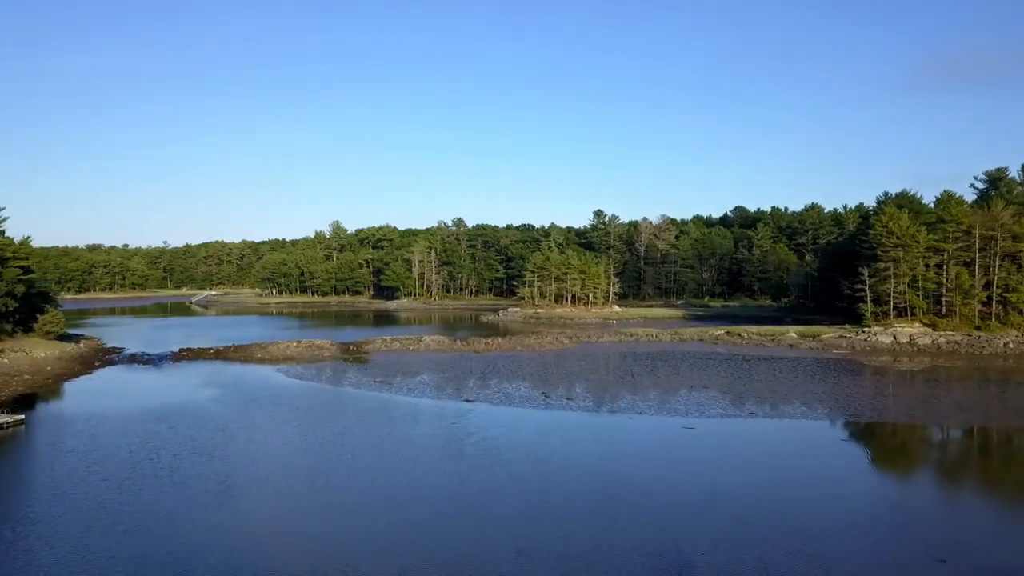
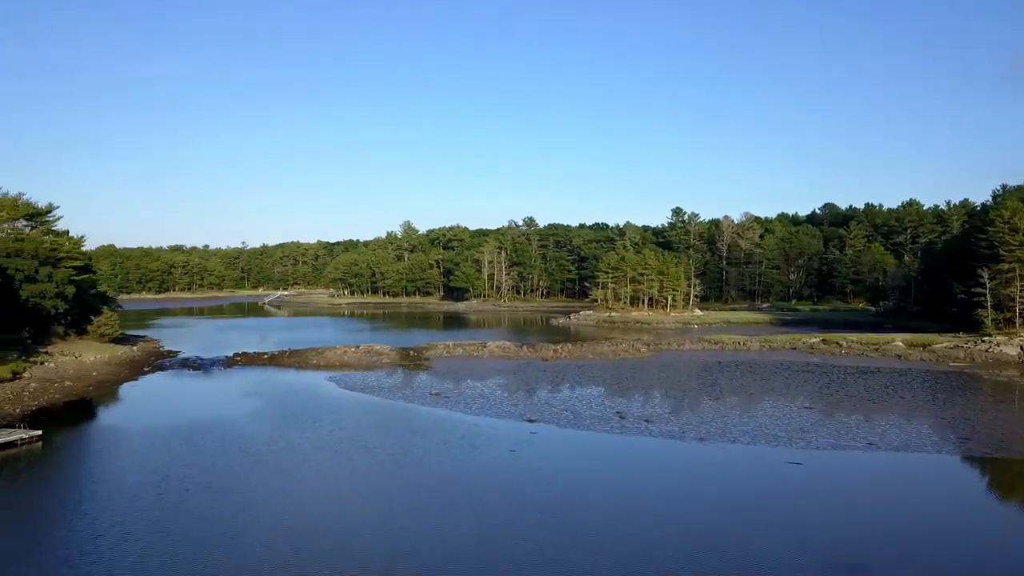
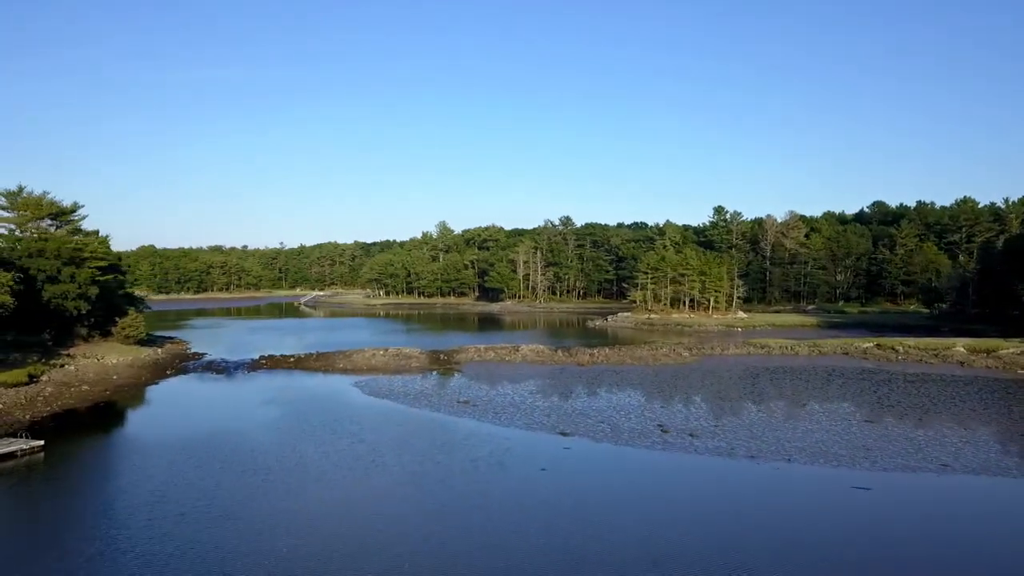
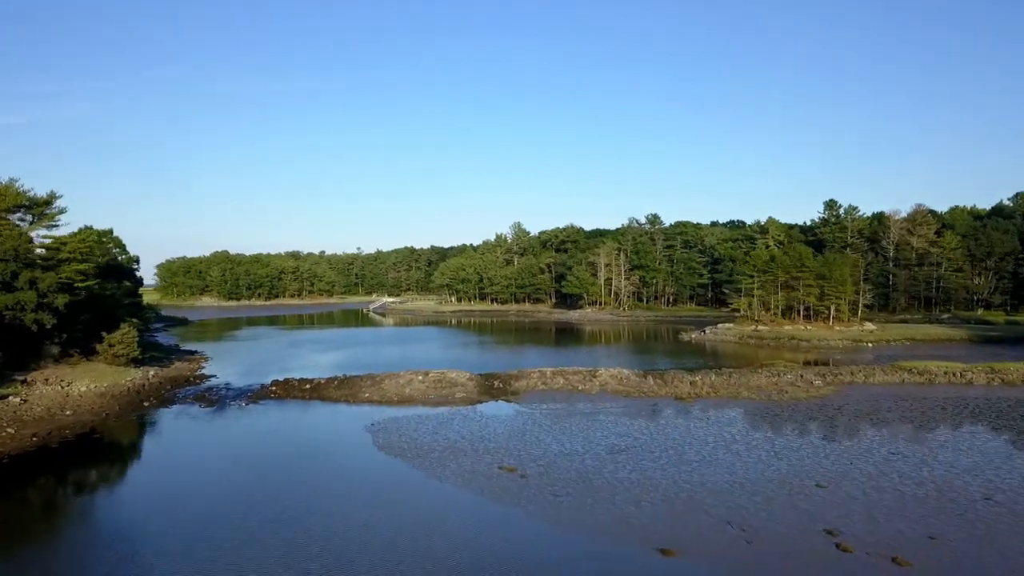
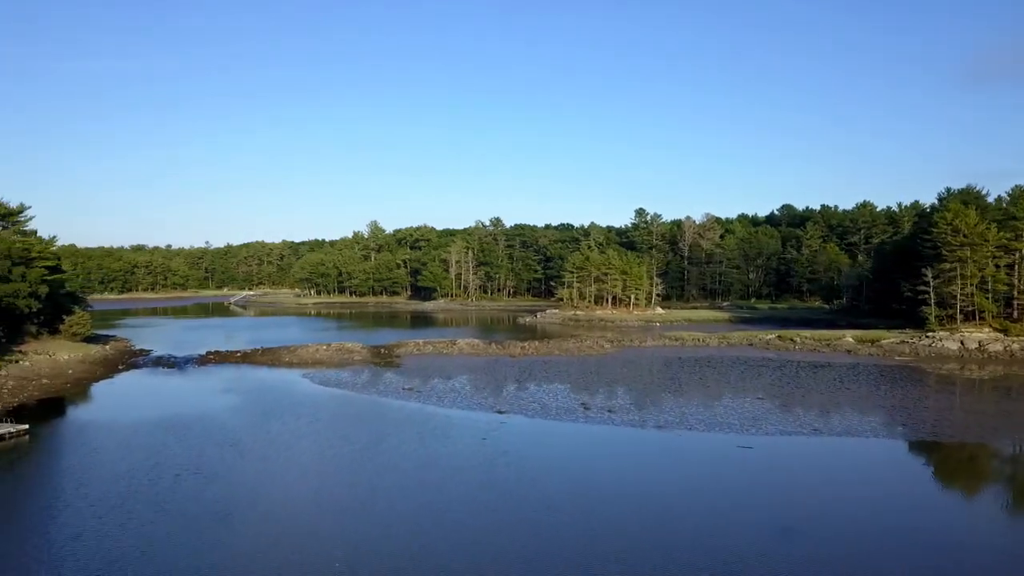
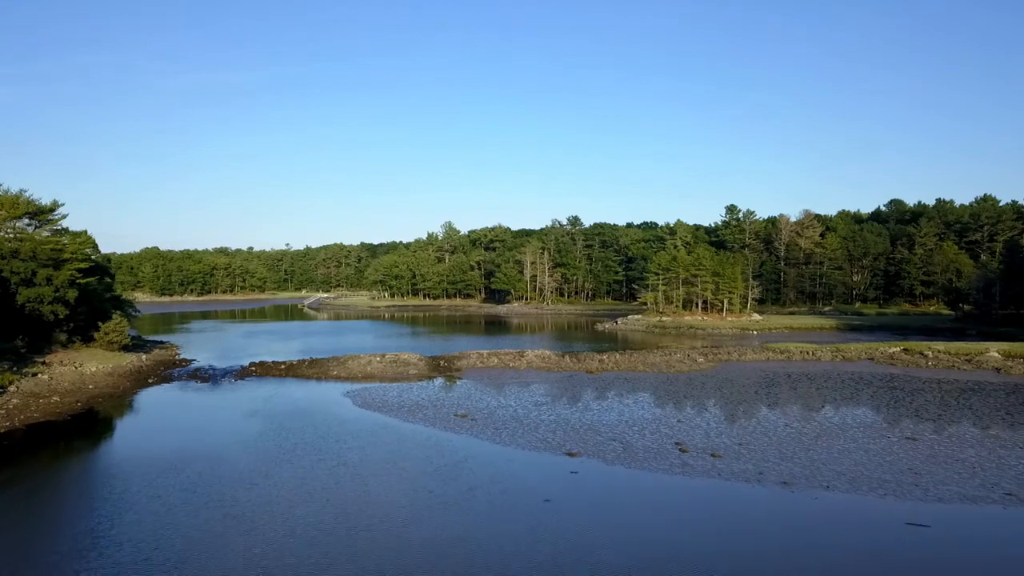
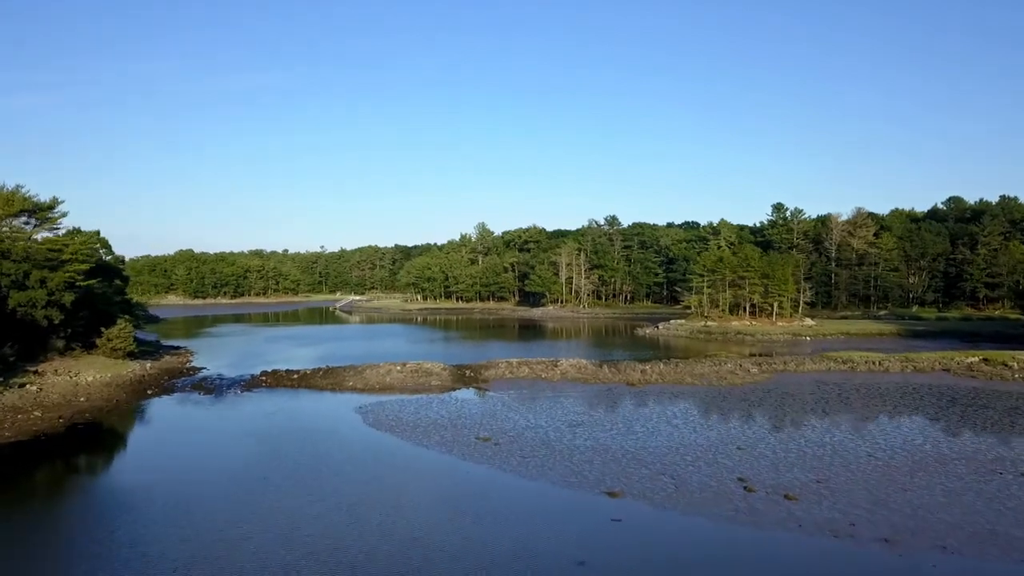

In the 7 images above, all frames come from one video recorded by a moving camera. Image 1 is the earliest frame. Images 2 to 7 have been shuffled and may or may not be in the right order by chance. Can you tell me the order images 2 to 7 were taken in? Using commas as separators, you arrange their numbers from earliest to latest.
5, 2, 3, 6, 7, 4
